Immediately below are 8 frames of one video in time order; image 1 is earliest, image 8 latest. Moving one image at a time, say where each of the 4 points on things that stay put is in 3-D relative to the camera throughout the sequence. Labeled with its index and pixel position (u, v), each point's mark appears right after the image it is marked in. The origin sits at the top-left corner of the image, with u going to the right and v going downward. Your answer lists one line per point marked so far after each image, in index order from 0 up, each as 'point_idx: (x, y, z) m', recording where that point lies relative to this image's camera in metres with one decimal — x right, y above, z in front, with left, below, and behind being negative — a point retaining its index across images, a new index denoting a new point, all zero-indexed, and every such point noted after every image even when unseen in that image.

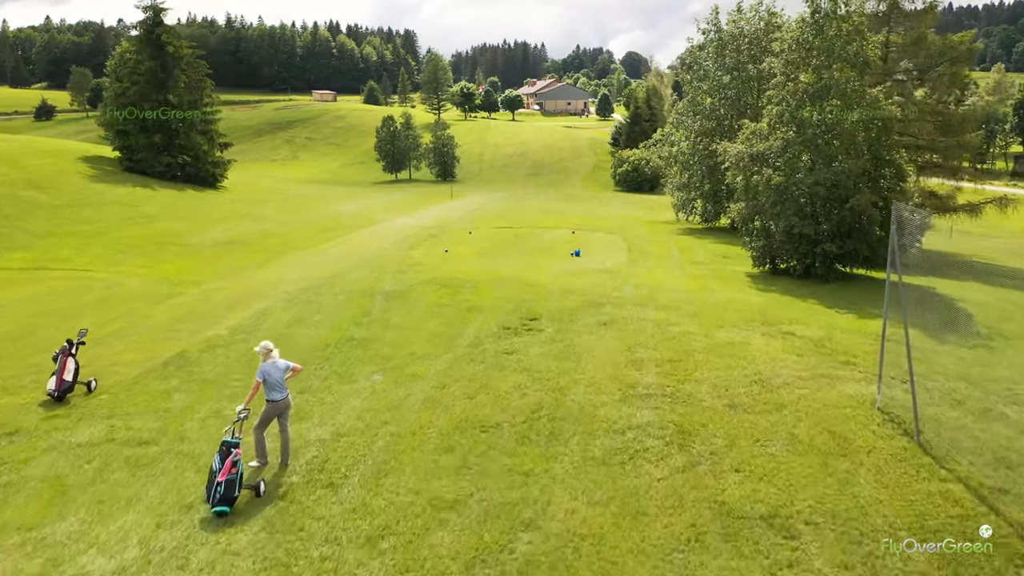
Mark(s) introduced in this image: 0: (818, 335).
0: (+8.0, -1.3, +14.1) m
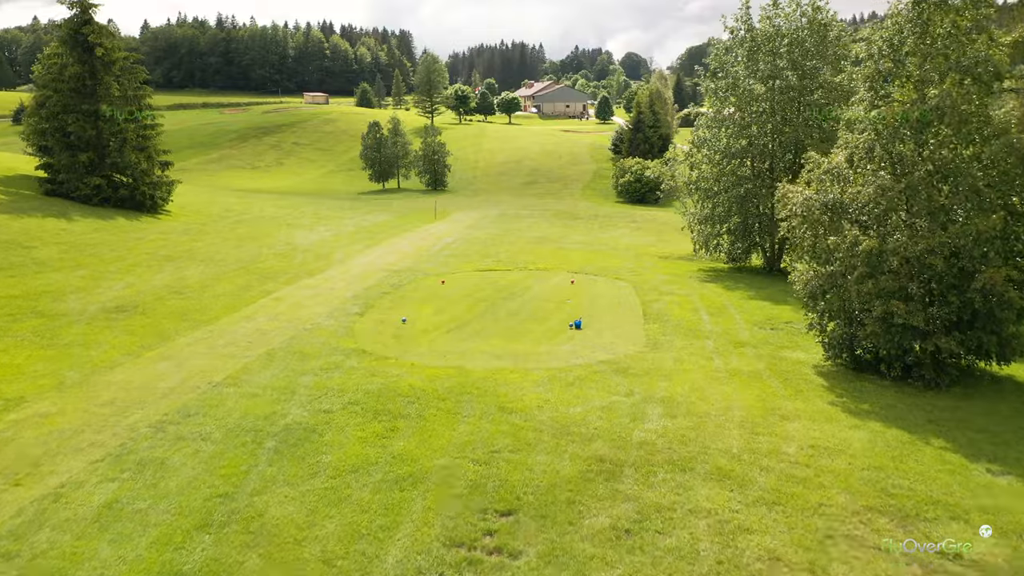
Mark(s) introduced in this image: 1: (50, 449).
0: (+7.3, -4.1, +8.0) m
1: (-9.2, -3.2, +10.8) m
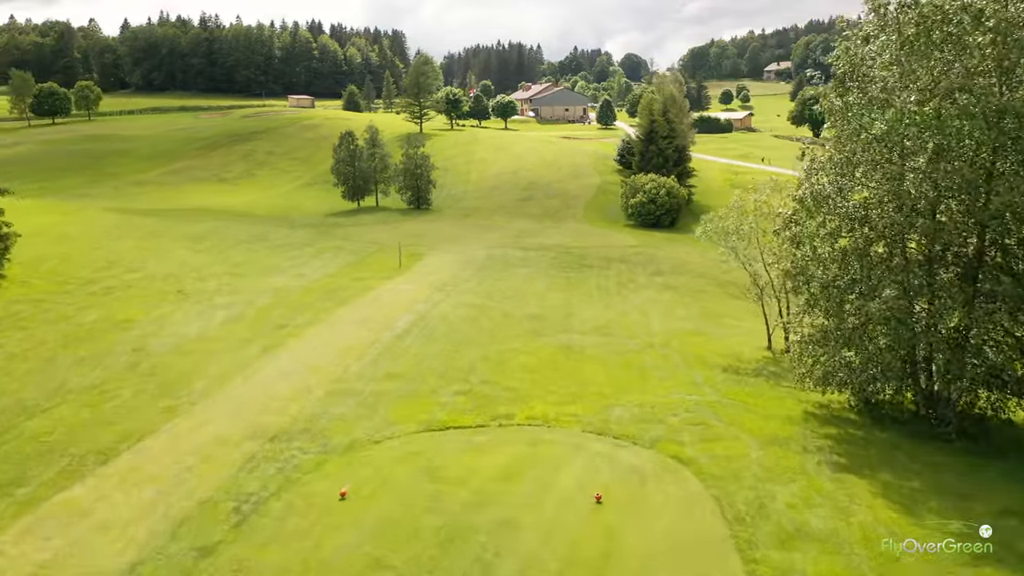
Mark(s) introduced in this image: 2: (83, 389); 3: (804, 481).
0: (+6.6, -9.0, -4.0) m
1: (-9.9, -8.2, -1.3) m
2: (-14.0, -3.3, +17.6) m
3: (+7.3, -4.8, +13.7) m
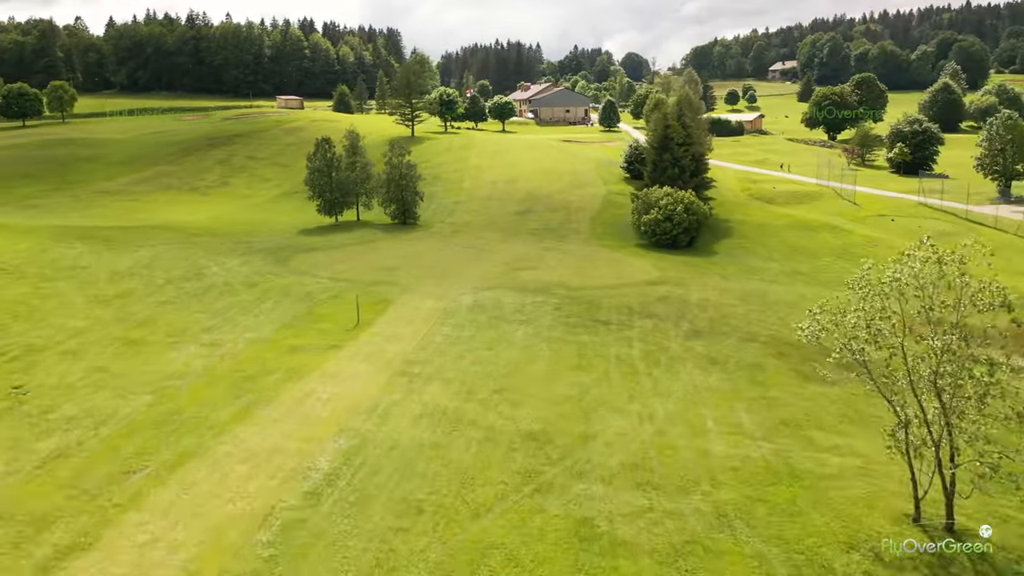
0: (+6.2, -12.5, -13.1) m
1: (-10.3, -11.7, -10.4) m
2: (-14.5, -6.8, +8.5) m
3: (+6.9, -8.3, +4.6) m
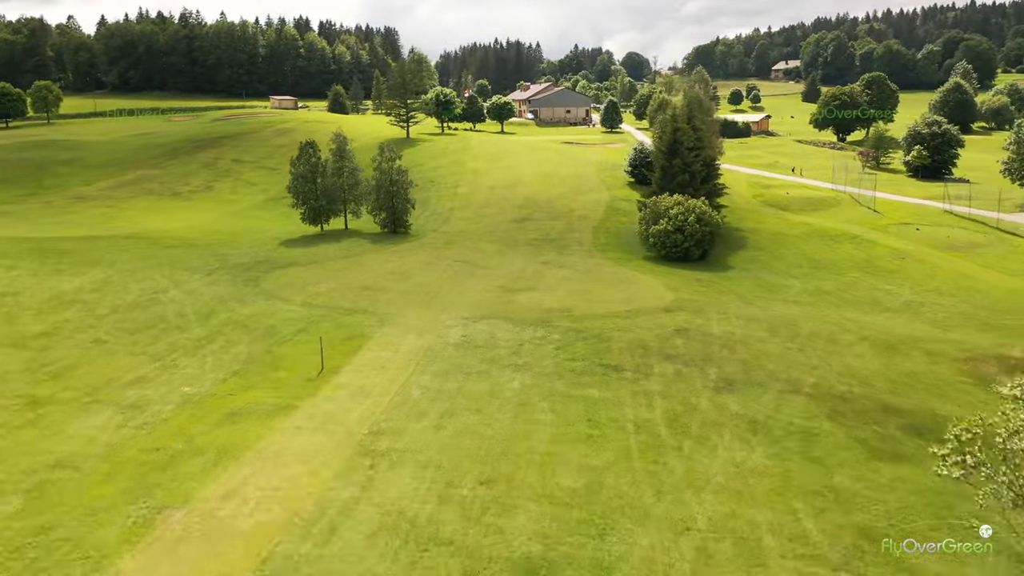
0: (+5.9, -14.4, -18.0) m
1: (-10.6, -13.6, -15.3) m
2: (-14.7, -8.7, +3.5) m
3: (+6.6, -10.2, -0.3) m
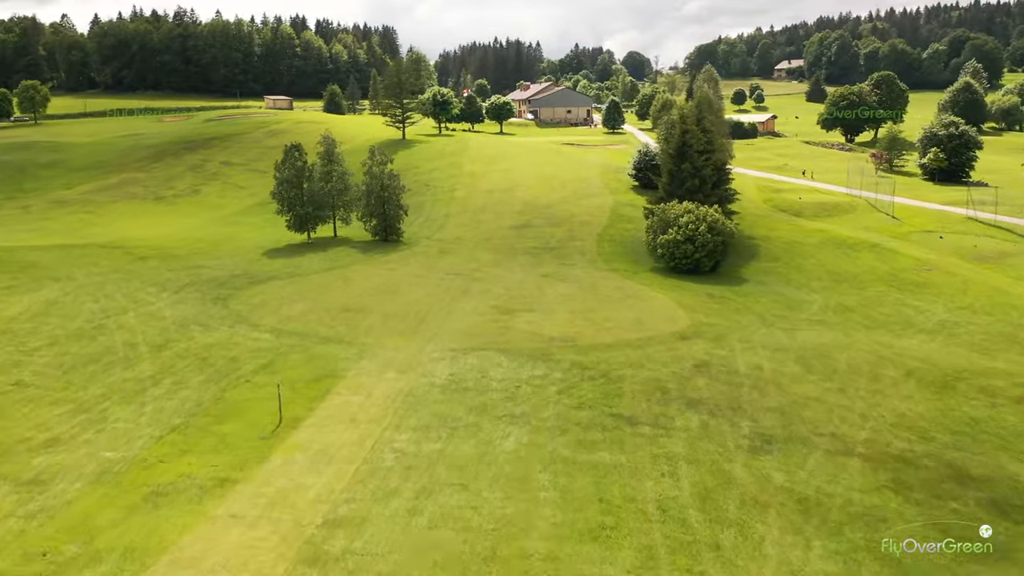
0: (+5.7, -15.9, -22.1) m
1: (-10.8, -15.1, -19.4) m
2: (-14.9, -10.1, -0.5) m
3: (+6.4, -11.6, -4.4) m
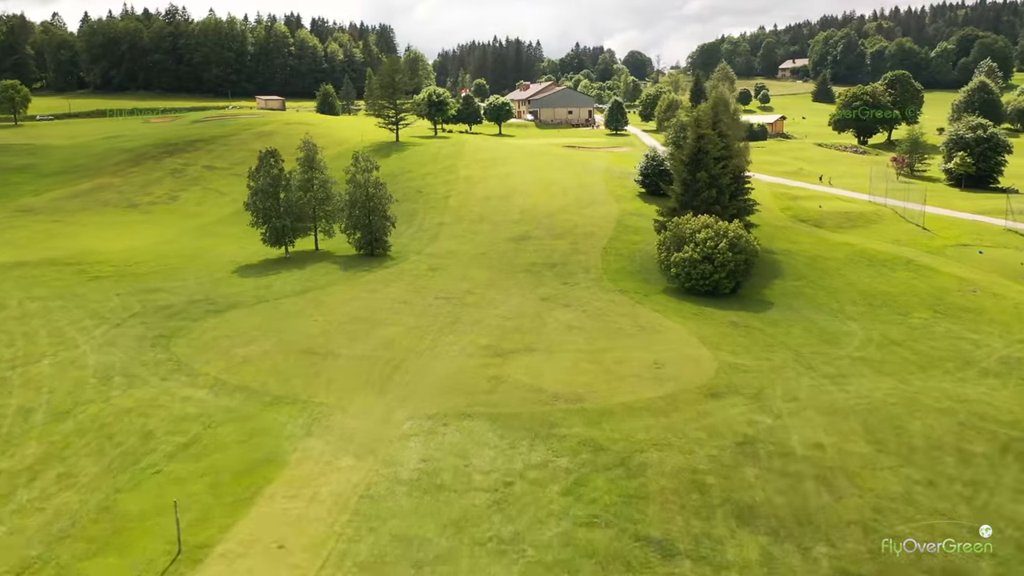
0: (+5.3, -18.1, -28.0) m
1: (-11.2, -17.3, -25.3) m
2: (-15.3, -12.4, -6.5) m
3: (+6.0, -13.9, -10.3) m
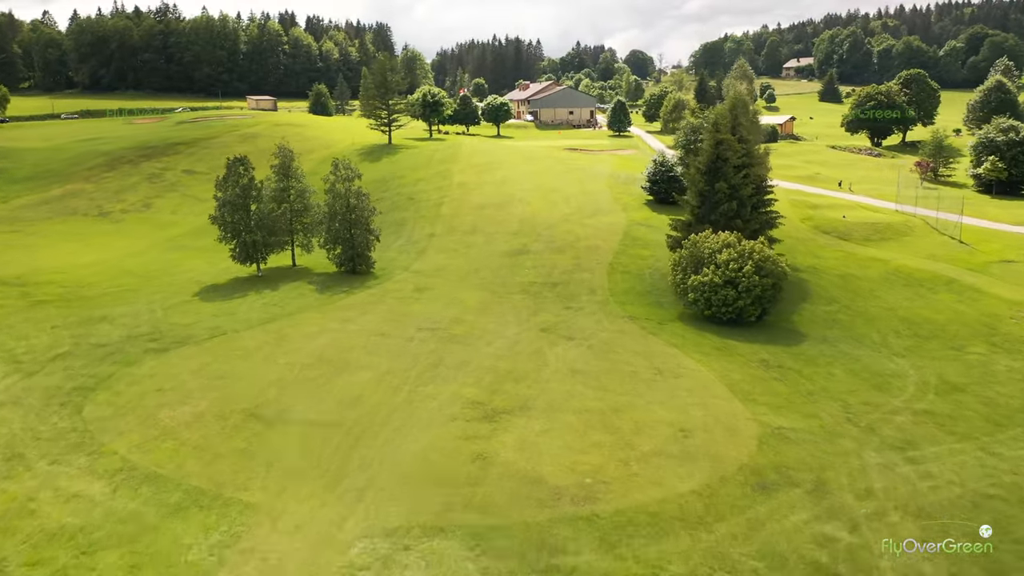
0: (+4.9, -20.4, -34.1) m
1: (-11.6, -19.6, -31.3) m
2: (-15.7, -14.7, -12.5) m
3: (+5.6, -16.2, -16.4) m
